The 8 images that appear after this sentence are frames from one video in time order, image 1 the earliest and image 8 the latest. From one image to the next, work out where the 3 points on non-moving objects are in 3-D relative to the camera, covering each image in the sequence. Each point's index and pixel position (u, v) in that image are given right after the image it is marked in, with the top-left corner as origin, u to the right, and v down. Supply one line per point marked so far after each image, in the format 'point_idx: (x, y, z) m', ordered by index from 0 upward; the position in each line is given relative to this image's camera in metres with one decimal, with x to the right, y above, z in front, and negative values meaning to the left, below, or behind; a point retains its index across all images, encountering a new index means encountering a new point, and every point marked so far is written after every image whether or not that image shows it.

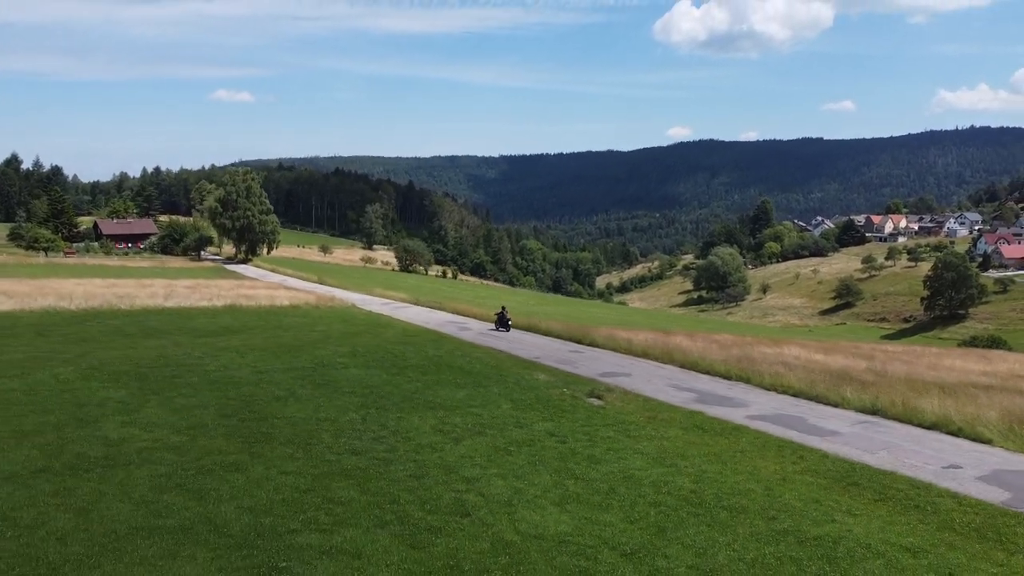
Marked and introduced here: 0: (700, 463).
0: (+3.3, -3.1, +13.9) m
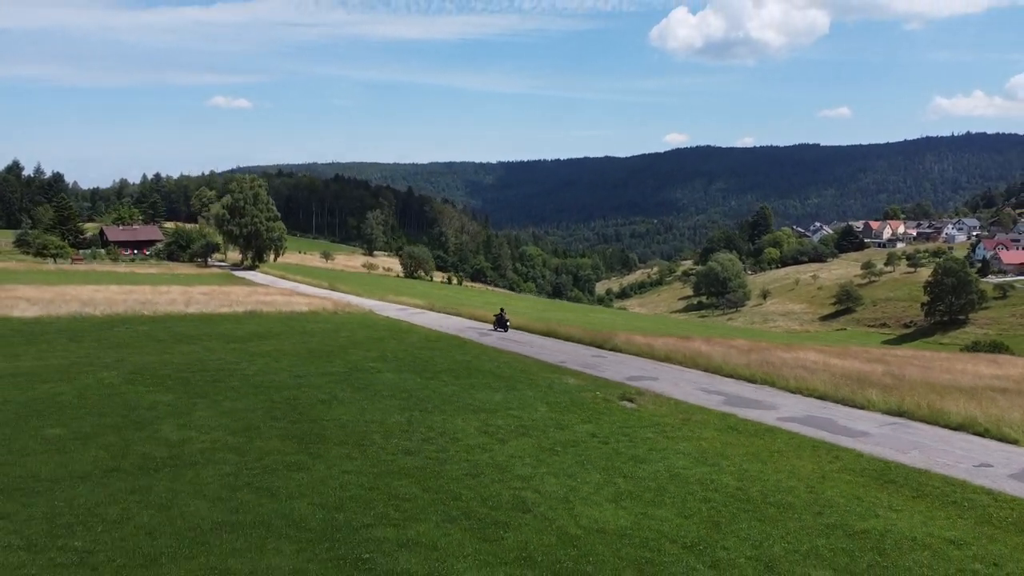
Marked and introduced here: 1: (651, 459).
0: (+4.2, -3.2, +14.5) m
1: (+2.6, -3.2, +14.6) m
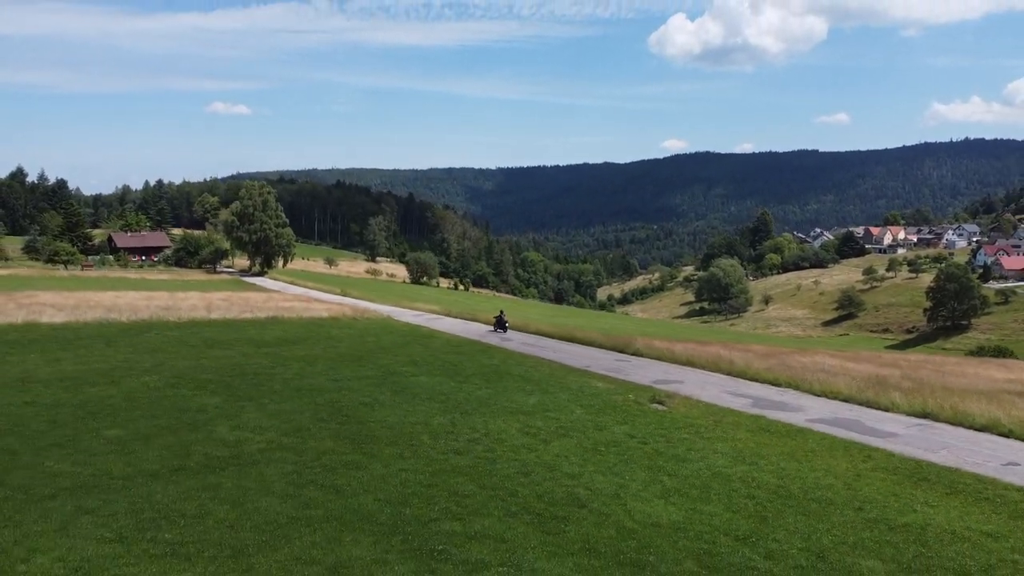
0: (+5.1, -3.3, +15.1) m
1: (+3.5, -3.3, +15.2) m
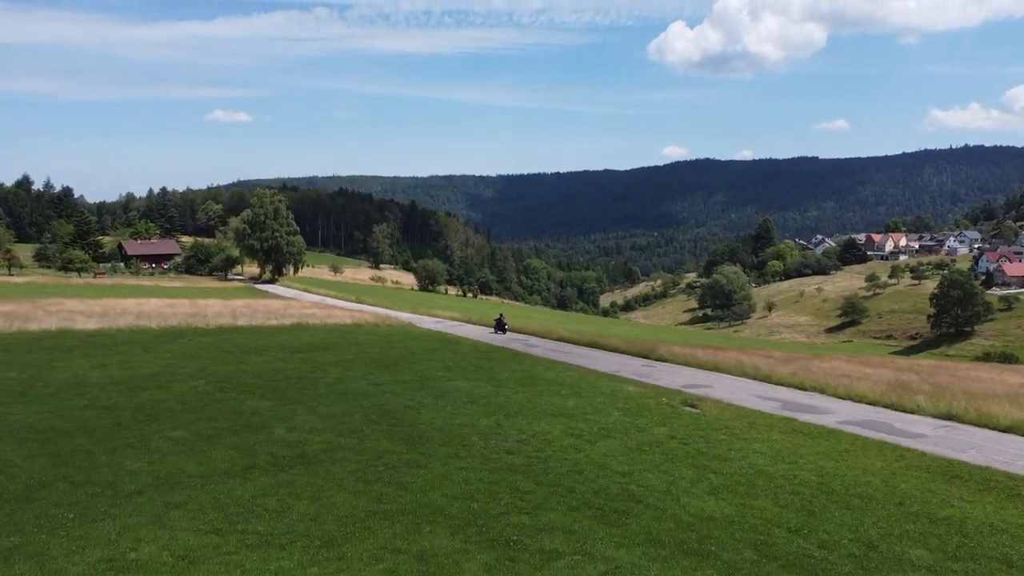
0: (+6.1, -3.5, +15.8) m
1: (+4.5, -3.4, +15.9) m
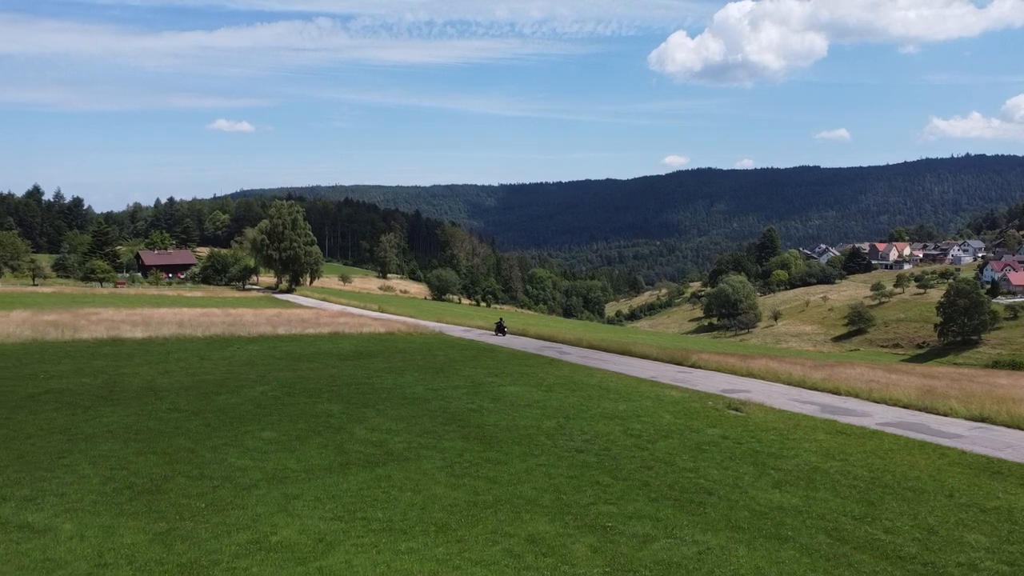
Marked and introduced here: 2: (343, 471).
0: (+7.6, -3.7, +17.0) m
1: (+6.0, -3.7, +17.1) m
2: (-3.3, -3.5, +15.3) m
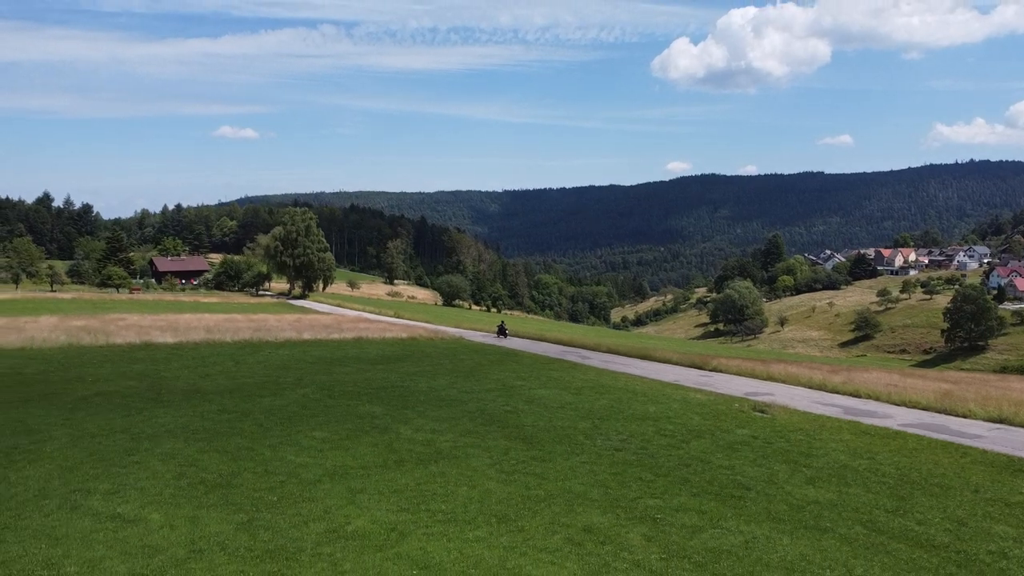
0: (+8.5, -3.8, +17.8) m
1: (+7.0, -3.8, +17.9) m
2: (-2.3, -3.7, +16.1) m
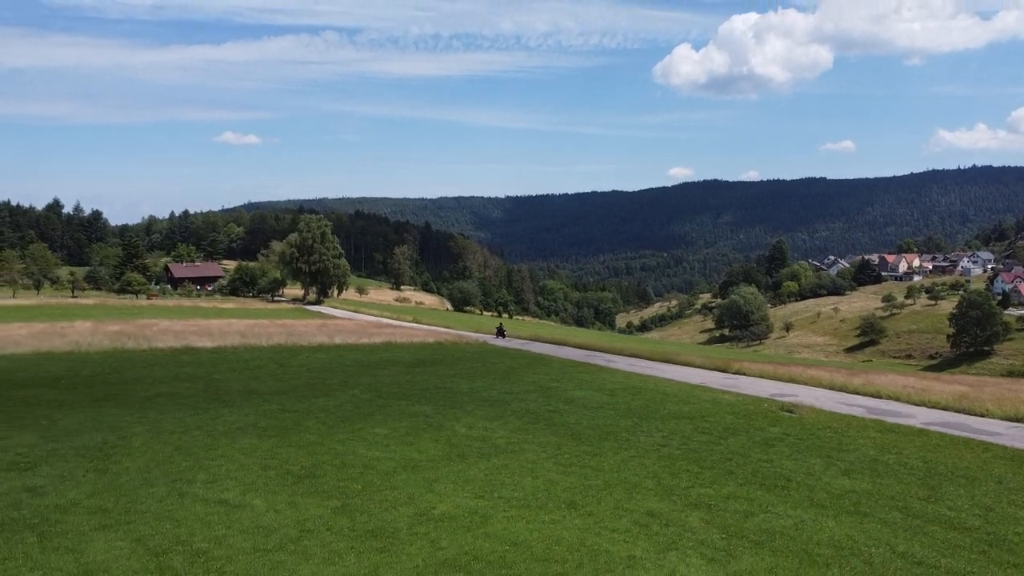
0: (+9.8, -4.0, +19.1) m
1: (+8.2, -4.0, +19.2) m
2: (-1.1, -3.8, +17.4) m
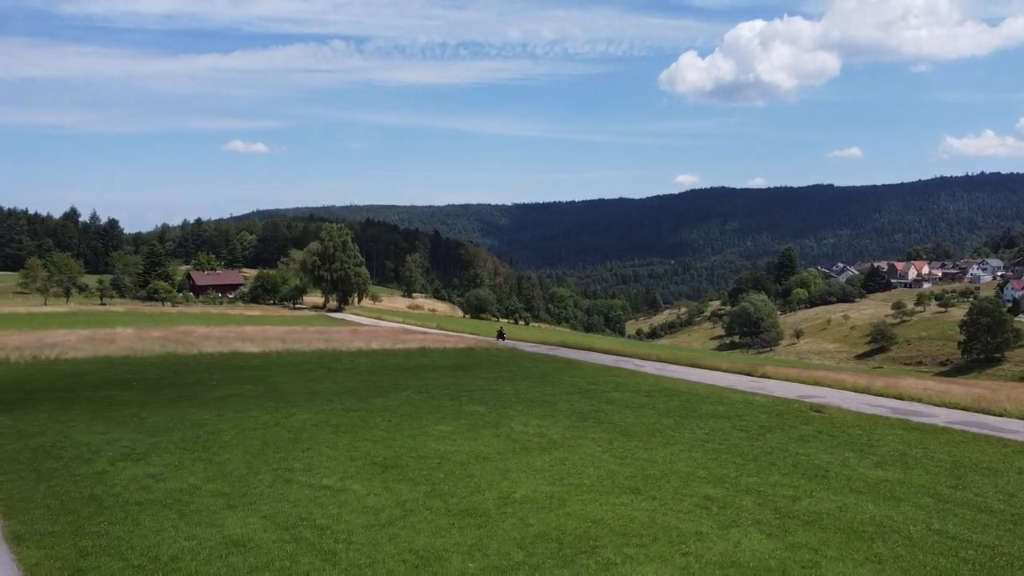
0: (+11.3, -4.2, +20.7) m
1: (+9.7, -4.2, +20.8) m
2: (+0.4, -4.0, +19.1) m
